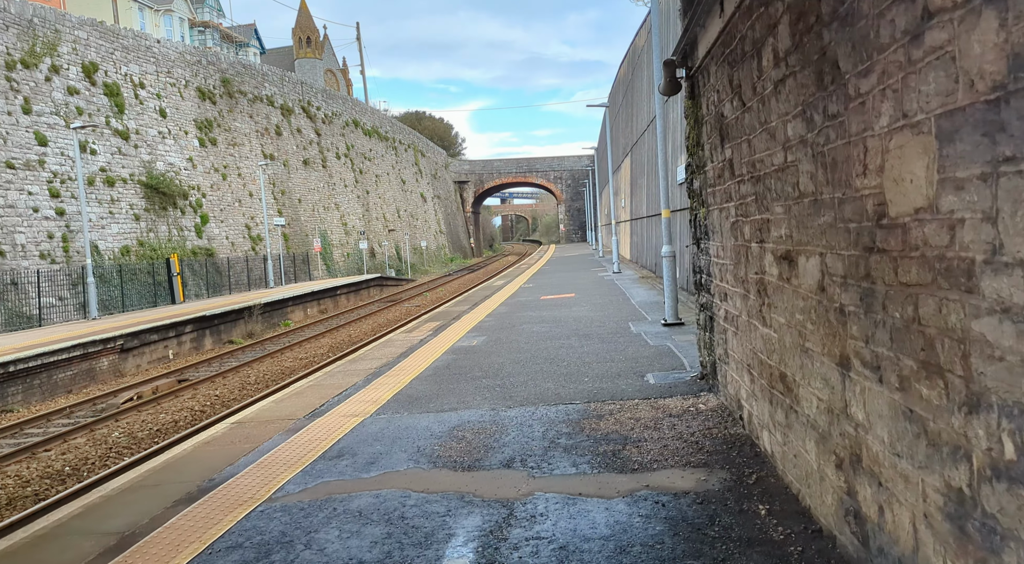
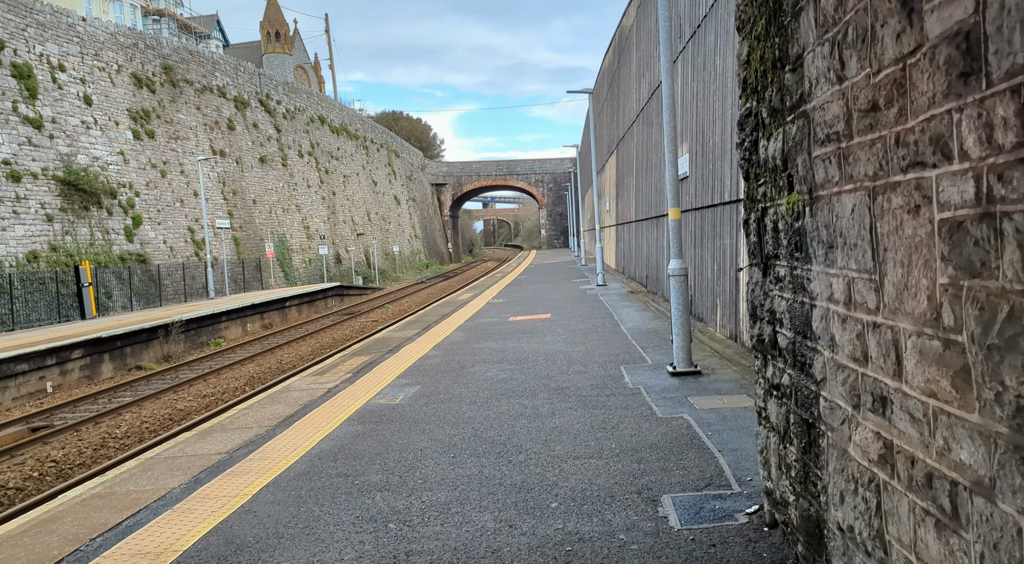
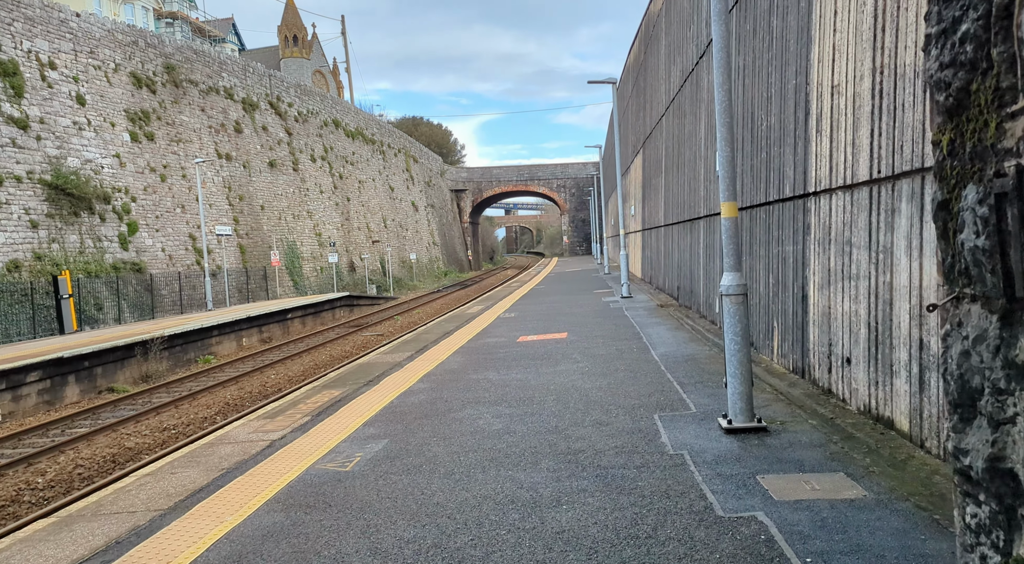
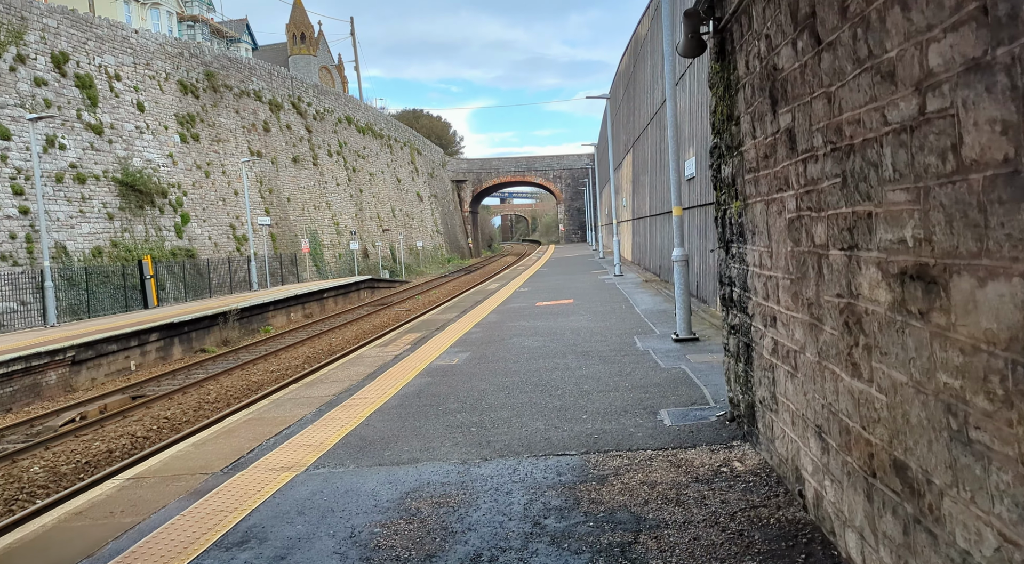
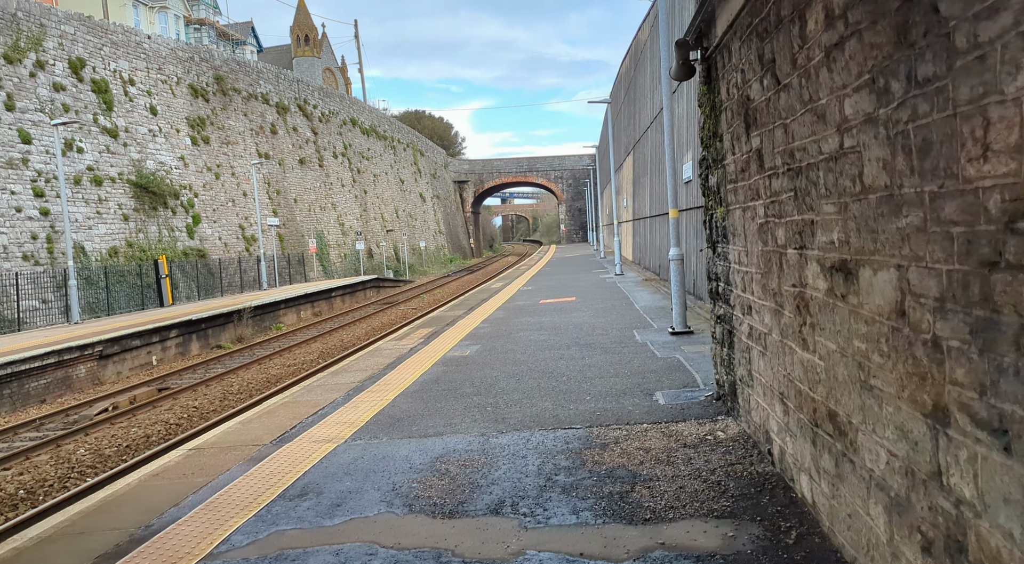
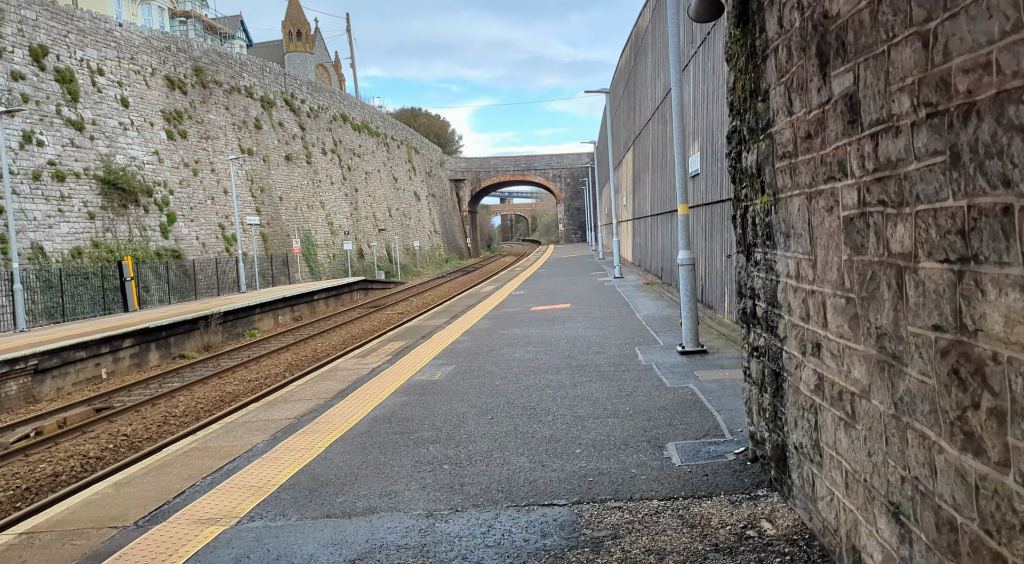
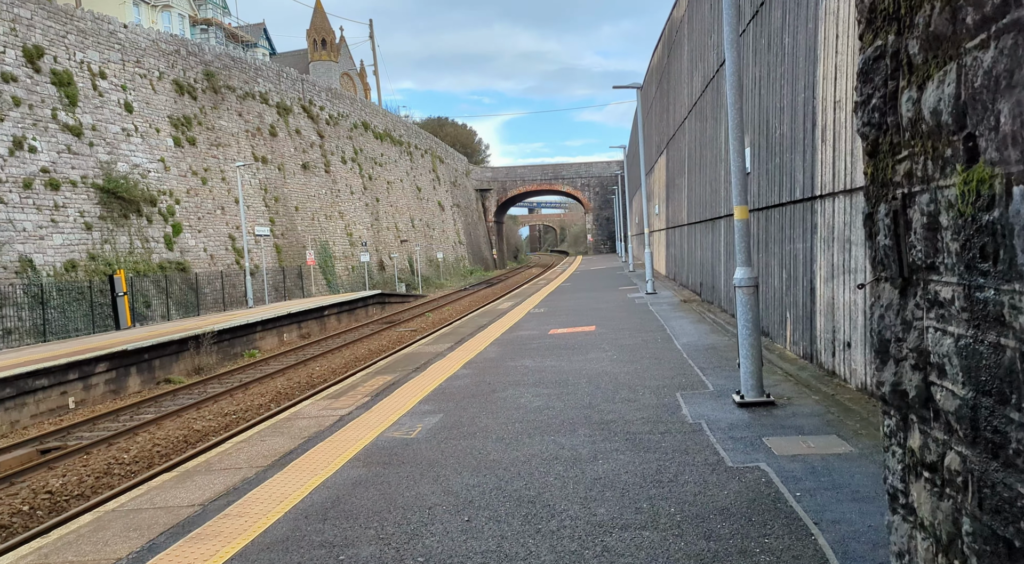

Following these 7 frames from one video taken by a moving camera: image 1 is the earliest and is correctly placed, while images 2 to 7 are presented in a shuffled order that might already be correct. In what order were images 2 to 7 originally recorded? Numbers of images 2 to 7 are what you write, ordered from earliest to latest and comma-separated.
5, 4, 6, 2, 7, 3
